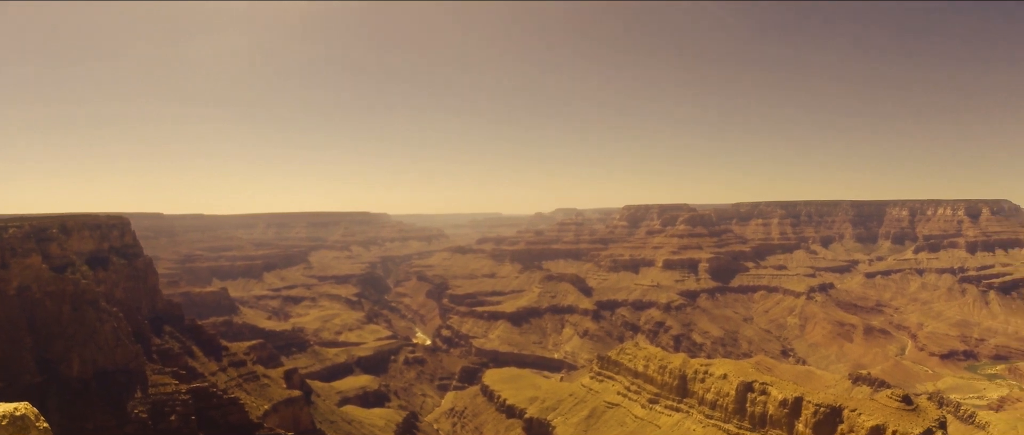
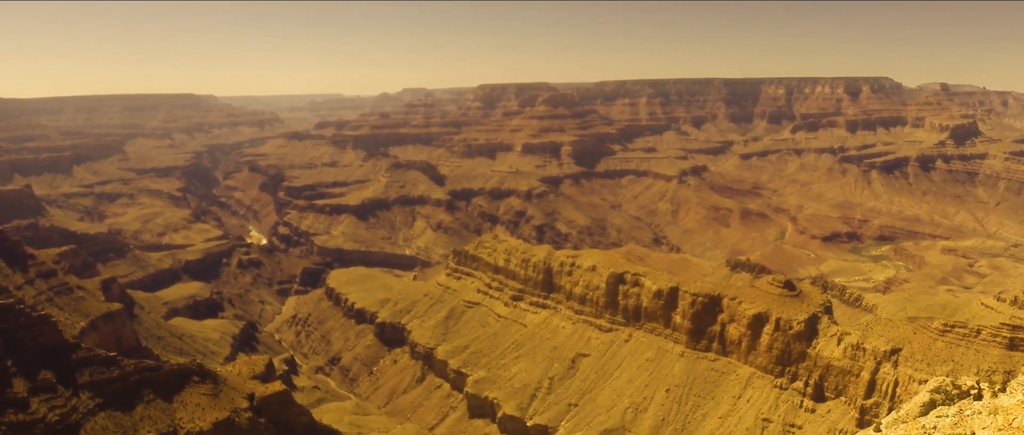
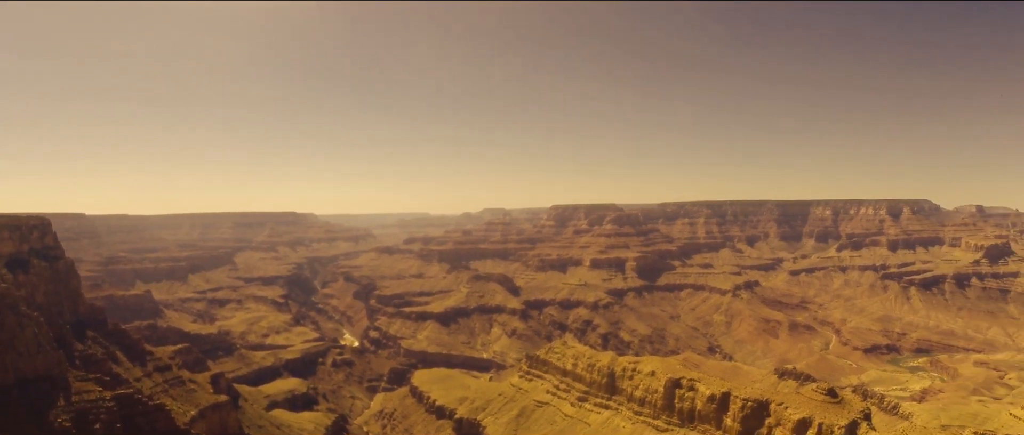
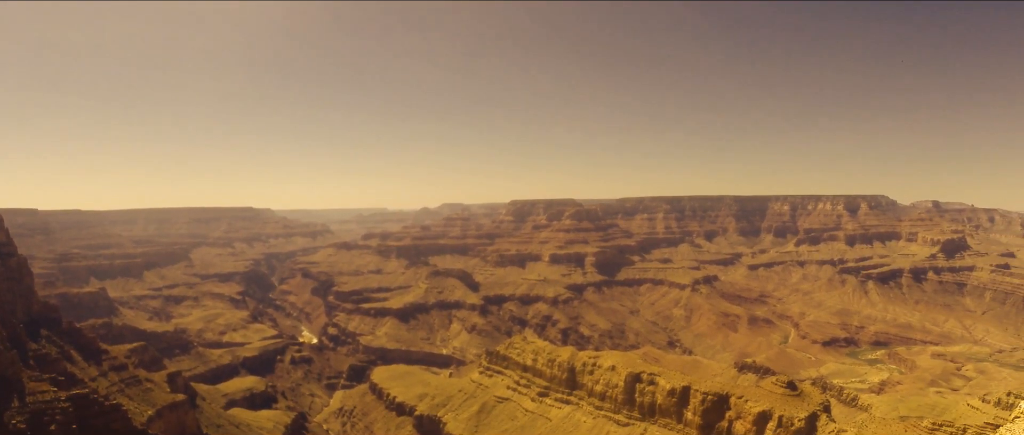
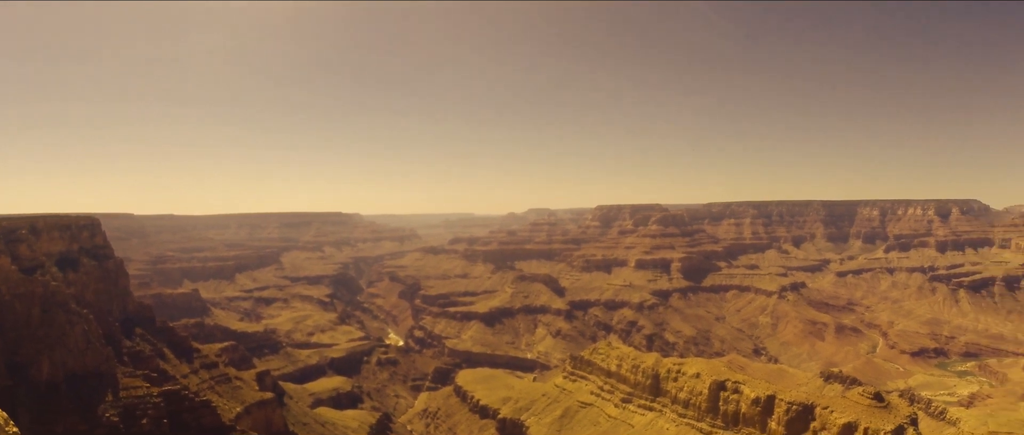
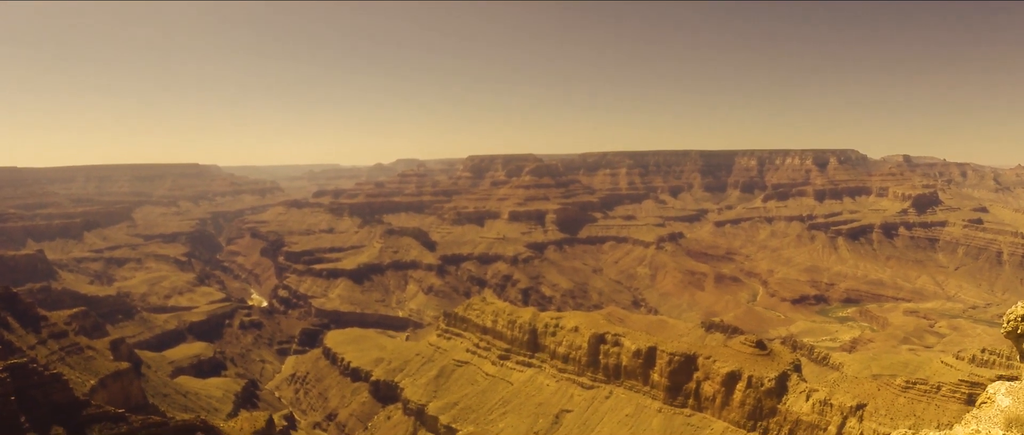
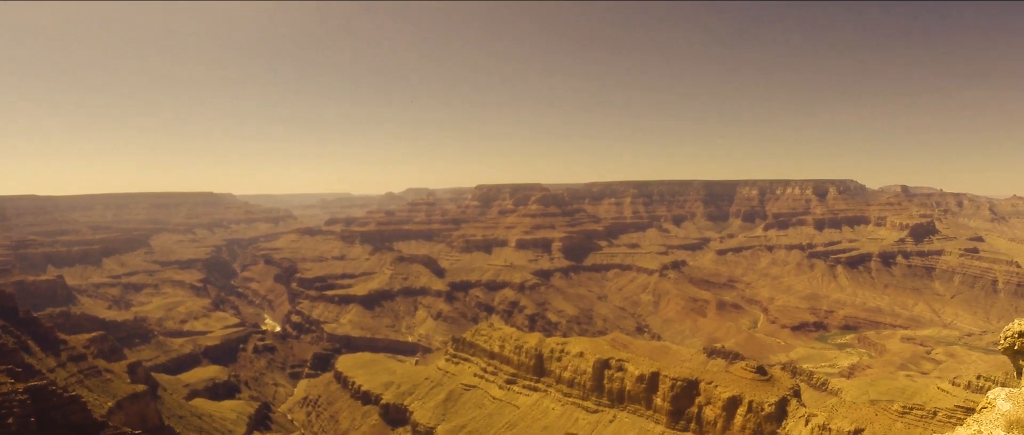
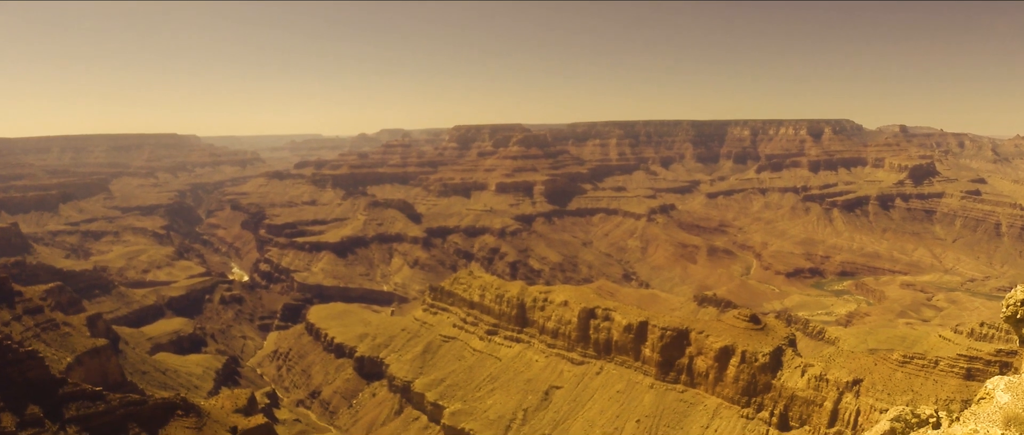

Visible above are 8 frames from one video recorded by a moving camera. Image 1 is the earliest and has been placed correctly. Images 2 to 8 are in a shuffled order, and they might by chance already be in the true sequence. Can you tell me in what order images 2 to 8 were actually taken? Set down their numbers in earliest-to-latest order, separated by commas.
5, 3, 4, 7, 6, 8, 2
